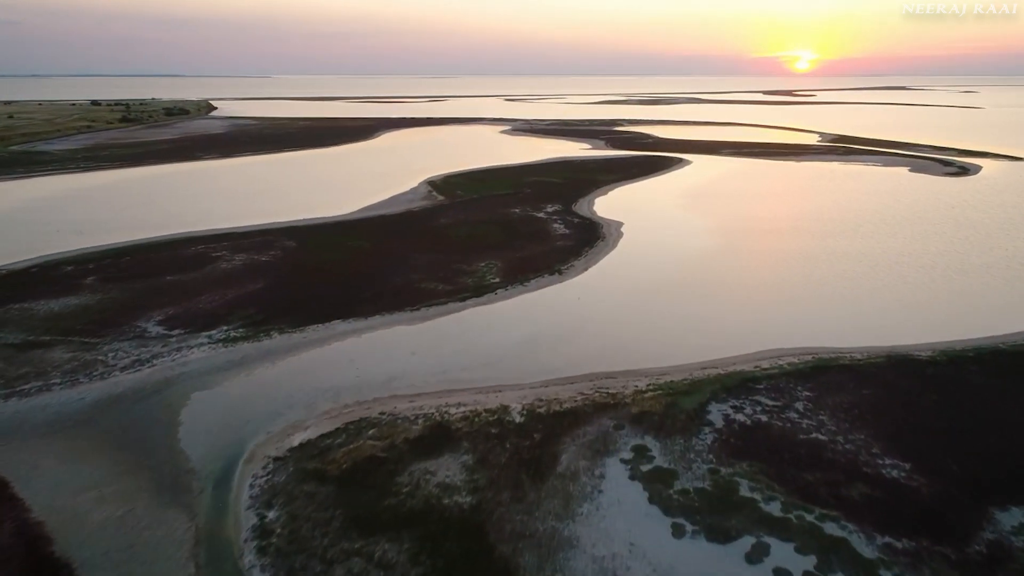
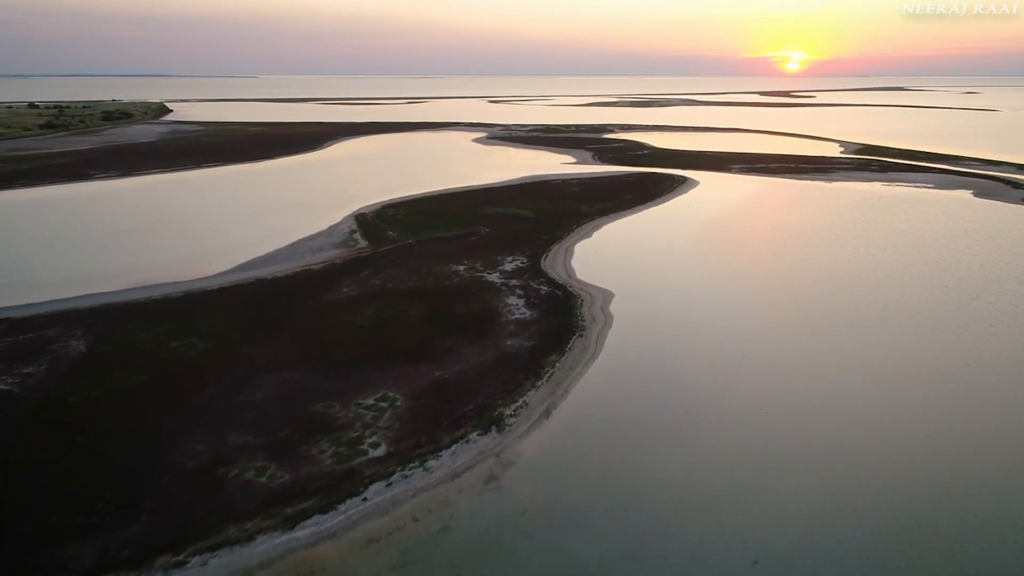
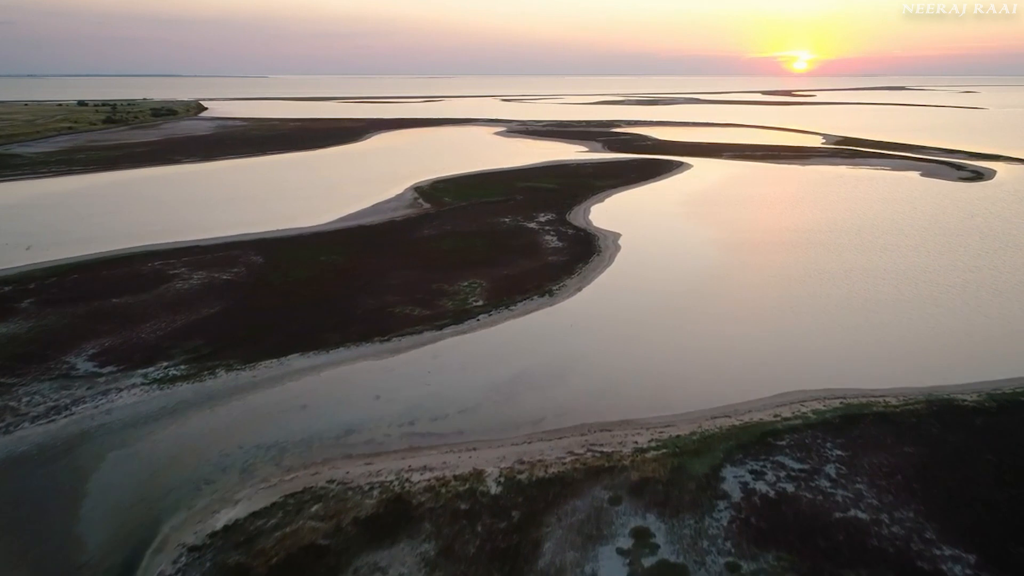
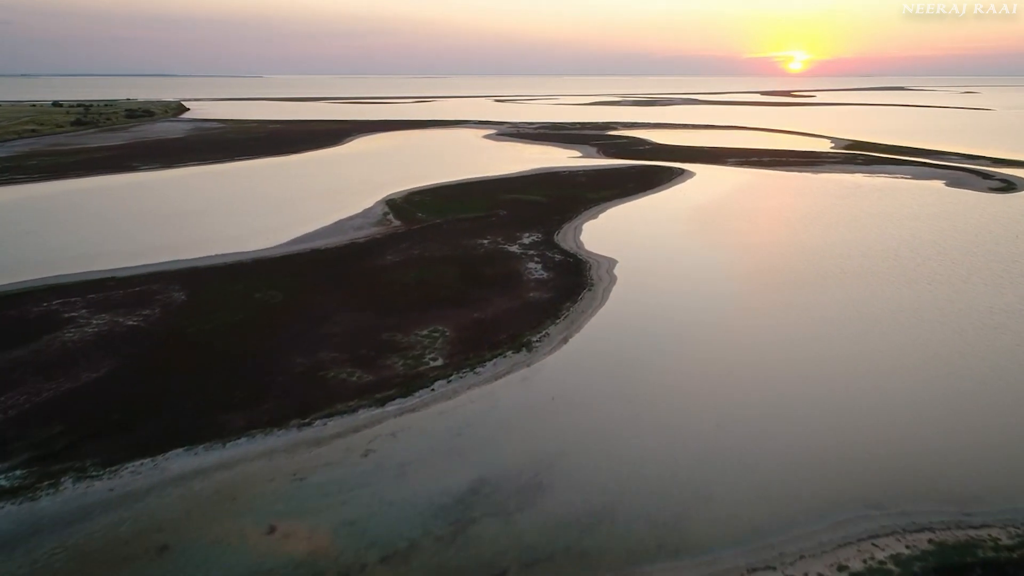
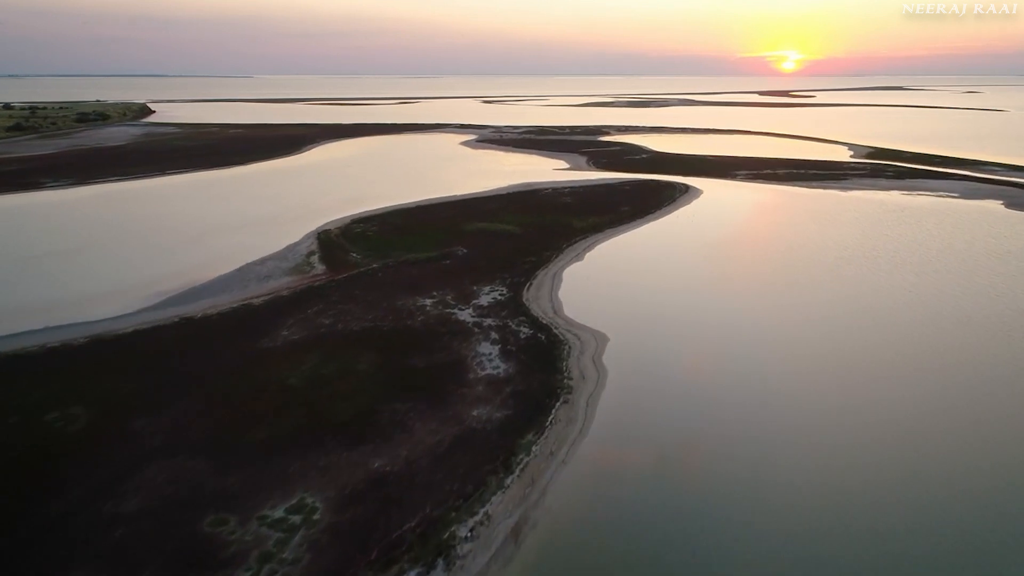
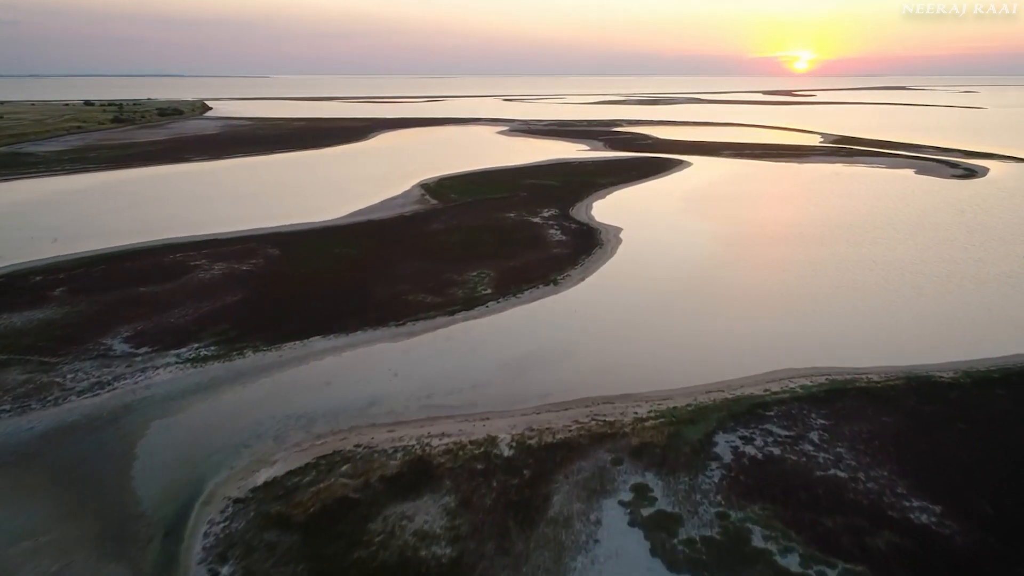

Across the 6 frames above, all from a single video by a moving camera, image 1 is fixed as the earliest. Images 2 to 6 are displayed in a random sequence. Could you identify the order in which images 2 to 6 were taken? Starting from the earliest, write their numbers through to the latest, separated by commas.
6, 3, 4, 2, 5
